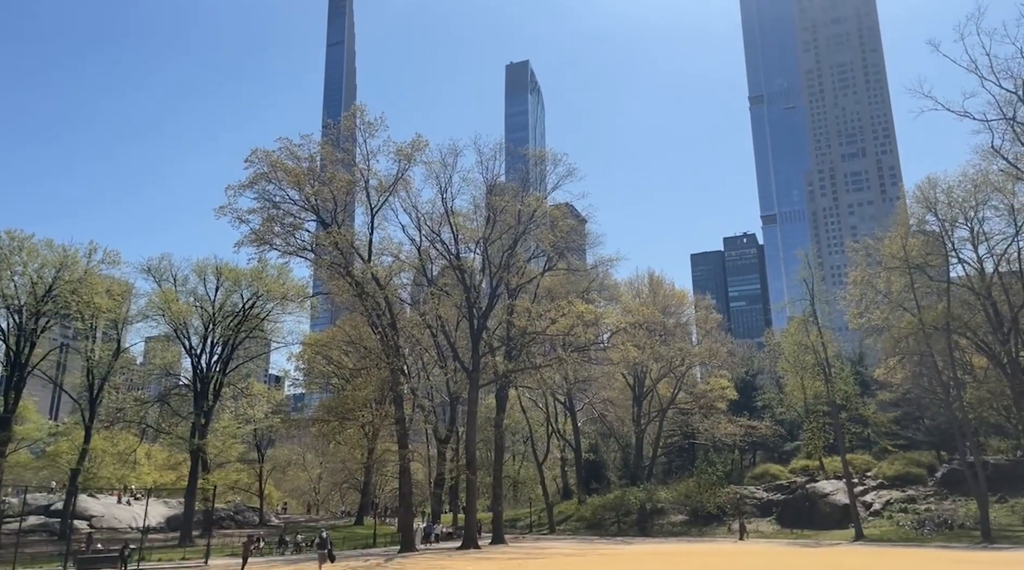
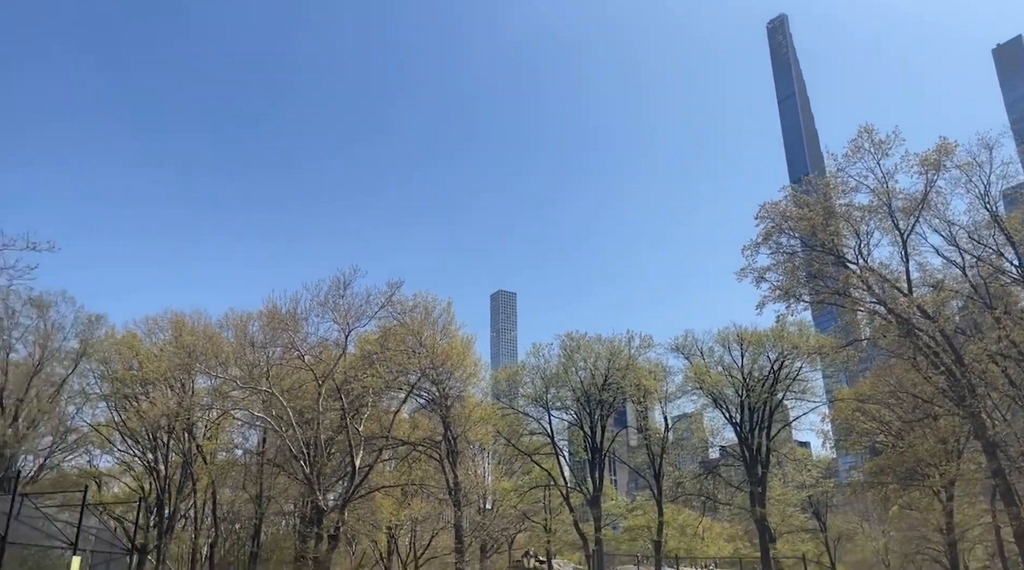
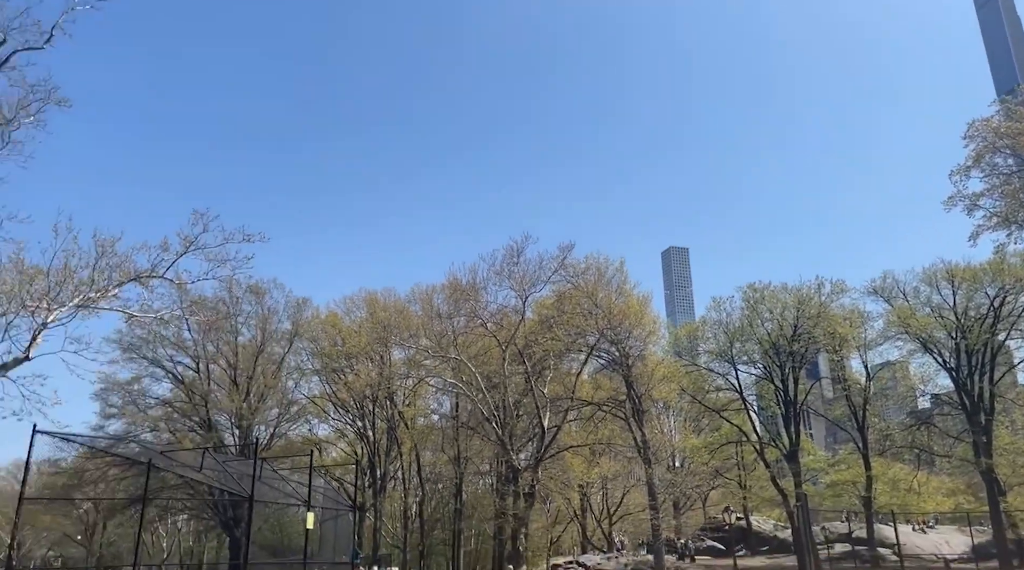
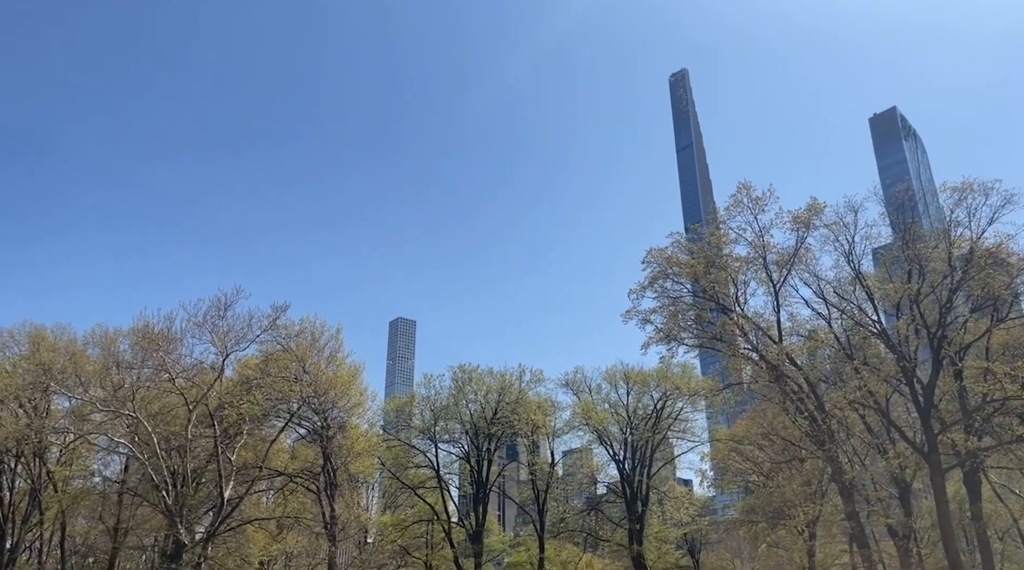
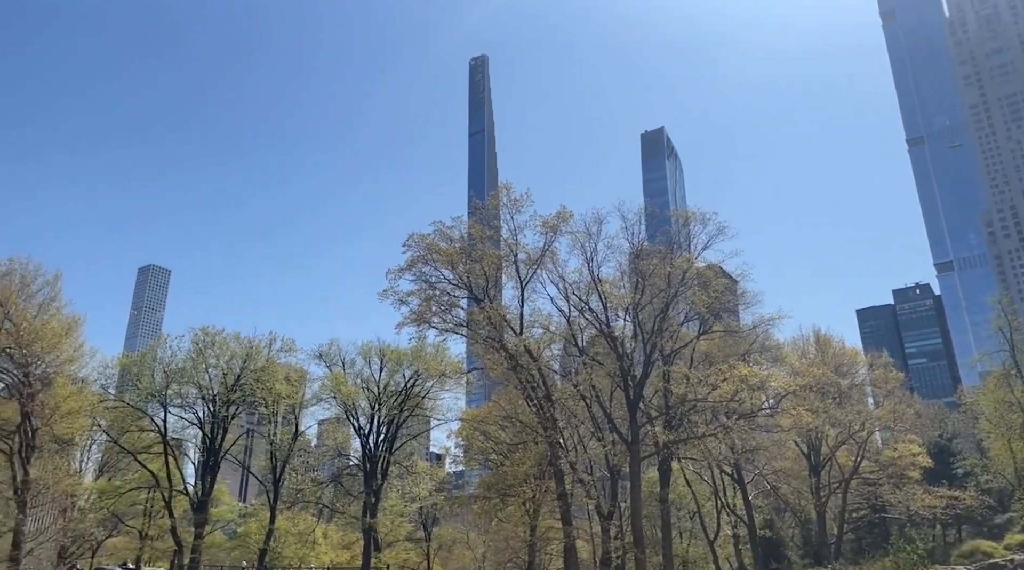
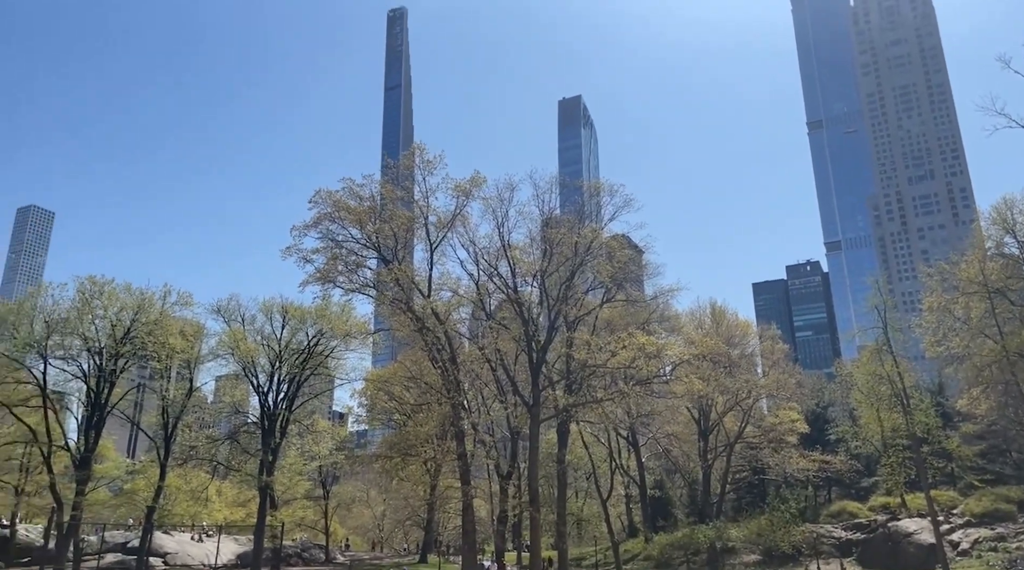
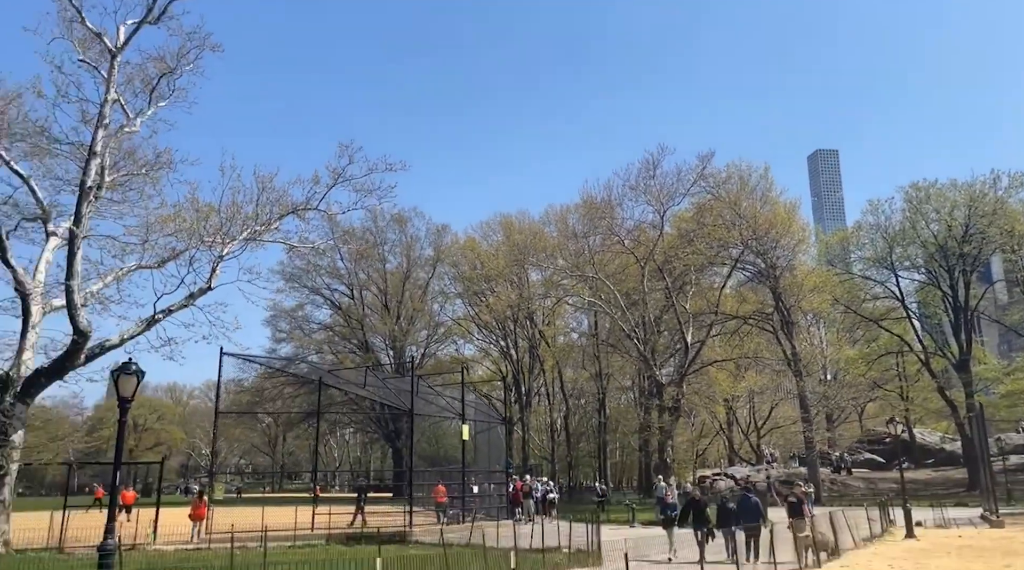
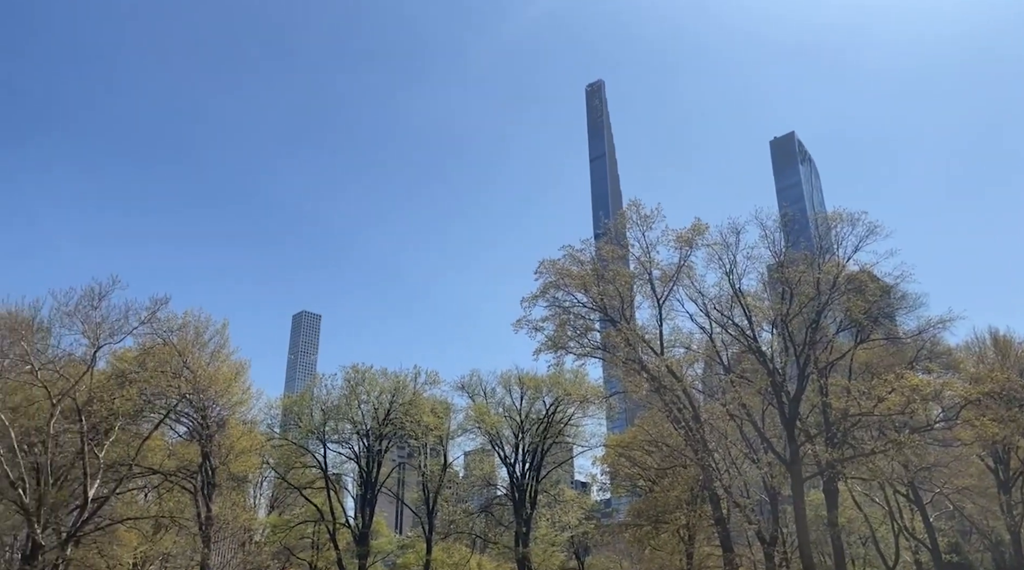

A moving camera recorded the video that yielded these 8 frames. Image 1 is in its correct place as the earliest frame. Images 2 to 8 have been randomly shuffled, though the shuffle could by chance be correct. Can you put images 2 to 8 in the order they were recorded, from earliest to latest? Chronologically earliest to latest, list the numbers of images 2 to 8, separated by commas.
6, 5, 8, 4, 2, 3, 7
